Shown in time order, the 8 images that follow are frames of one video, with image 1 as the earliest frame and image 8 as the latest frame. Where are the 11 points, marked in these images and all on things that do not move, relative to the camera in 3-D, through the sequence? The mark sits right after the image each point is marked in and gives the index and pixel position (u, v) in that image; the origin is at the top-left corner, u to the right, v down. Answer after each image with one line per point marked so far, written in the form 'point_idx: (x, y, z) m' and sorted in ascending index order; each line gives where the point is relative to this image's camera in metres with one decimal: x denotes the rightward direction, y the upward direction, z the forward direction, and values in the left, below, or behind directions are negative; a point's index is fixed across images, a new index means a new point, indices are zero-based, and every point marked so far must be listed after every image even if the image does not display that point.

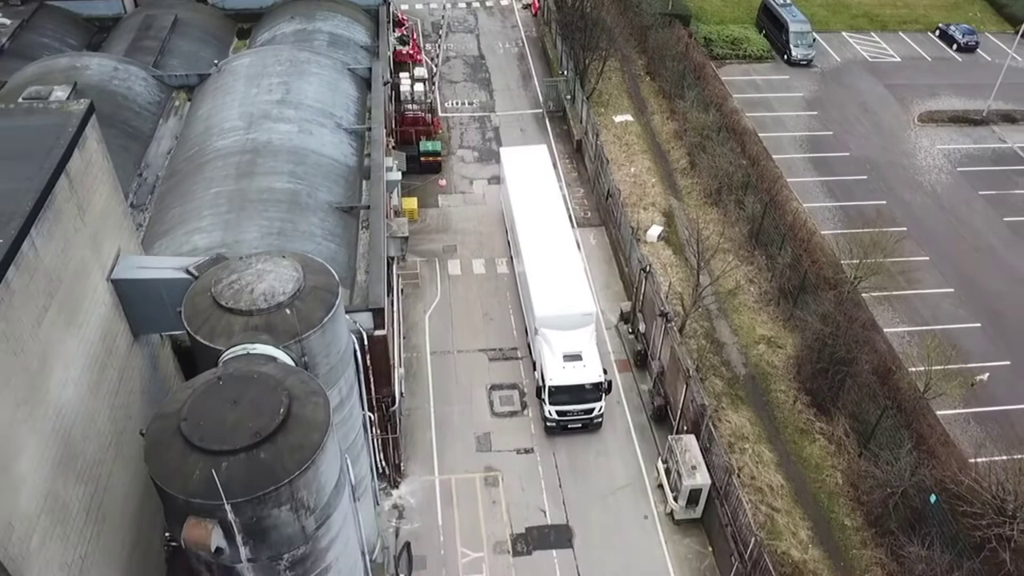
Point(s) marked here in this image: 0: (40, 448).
0: (-8.3, -2.8, +14.3) m
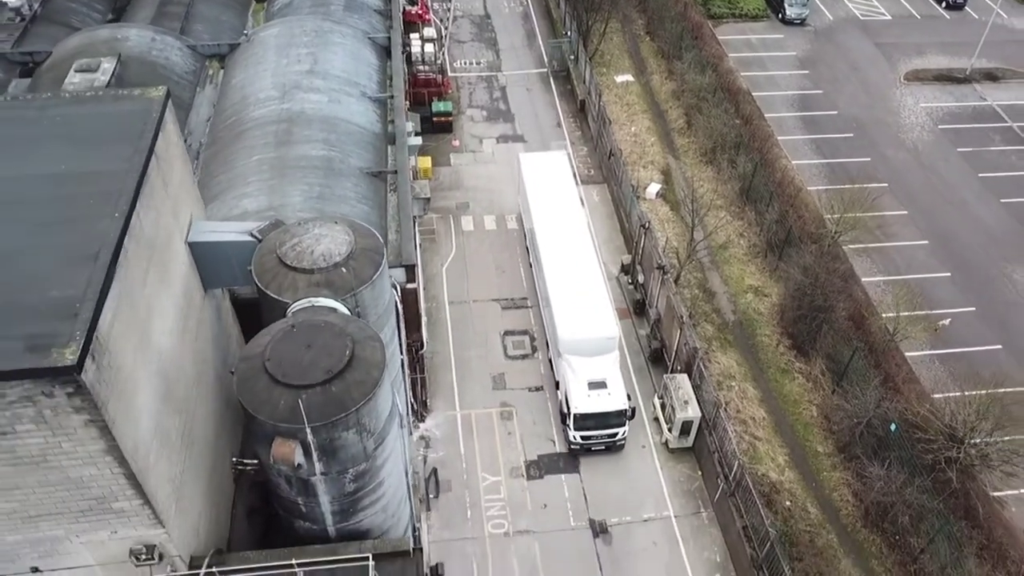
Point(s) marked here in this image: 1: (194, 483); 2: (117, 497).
0: (-7.8, -2.0, +17.5) m
1: (-7.8, -4.8, +19.7) m
2: (-8.1, -4.3, +16.5) m
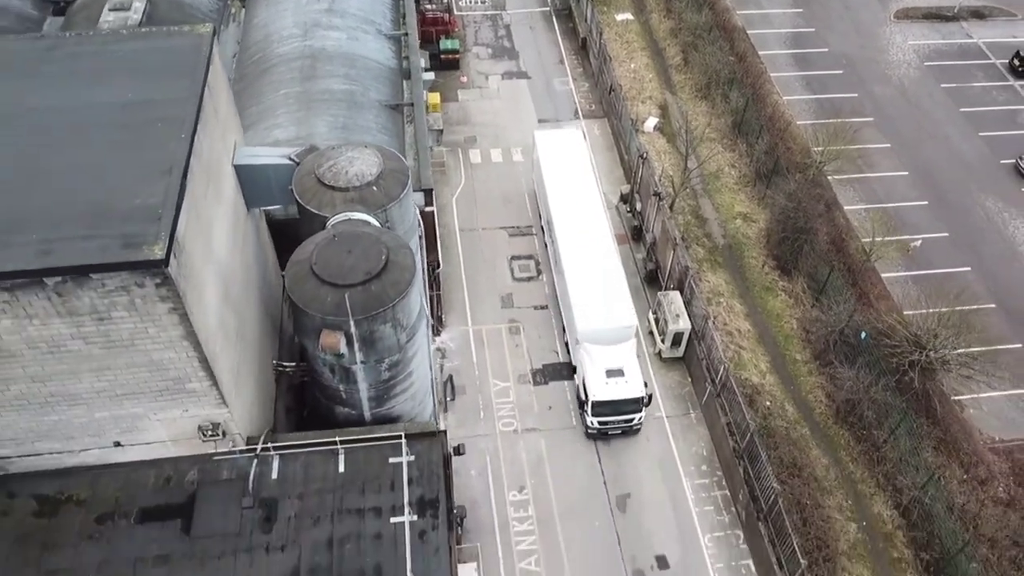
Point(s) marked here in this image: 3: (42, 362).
0: (-7.5, +0.1, +20.3) m
1: (-7.4, -2.4, +22.7) m
2: (-7.7, -2.2, +19.5) m
3: (-10.6, -1.7, +18.2) m
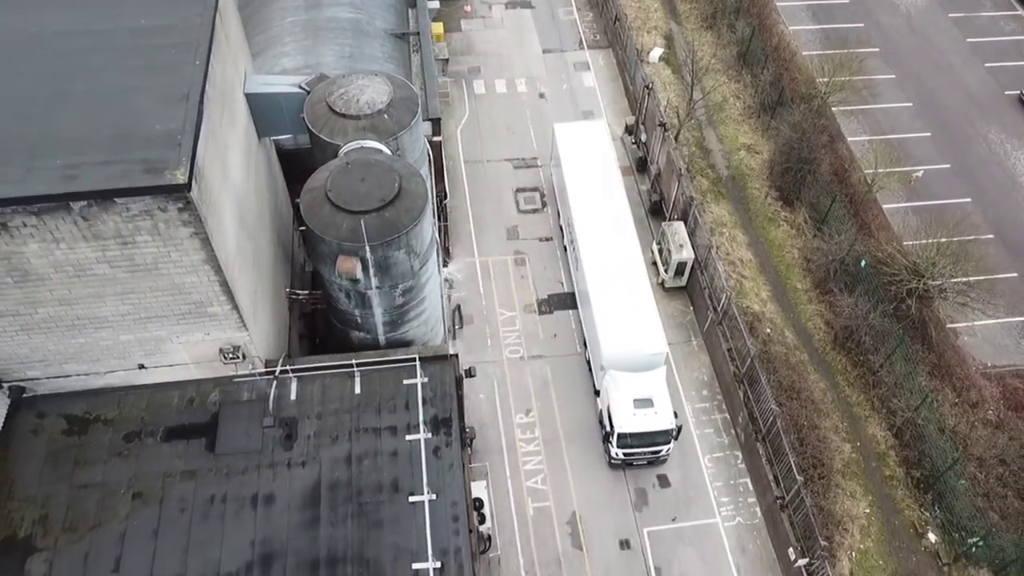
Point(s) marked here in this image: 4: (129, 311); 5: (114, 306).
0: (-7.2, +2.0, +20.7) m
1: (-7.1, -0.4, +23.3) m
2: (-7.5, -0.4, +20.1) m
3: (-10.3, +0.1, +18.7) m
4: (-9.4, -0.5, +19.9) m
5: (-9.6, -0.4, +19.6) m
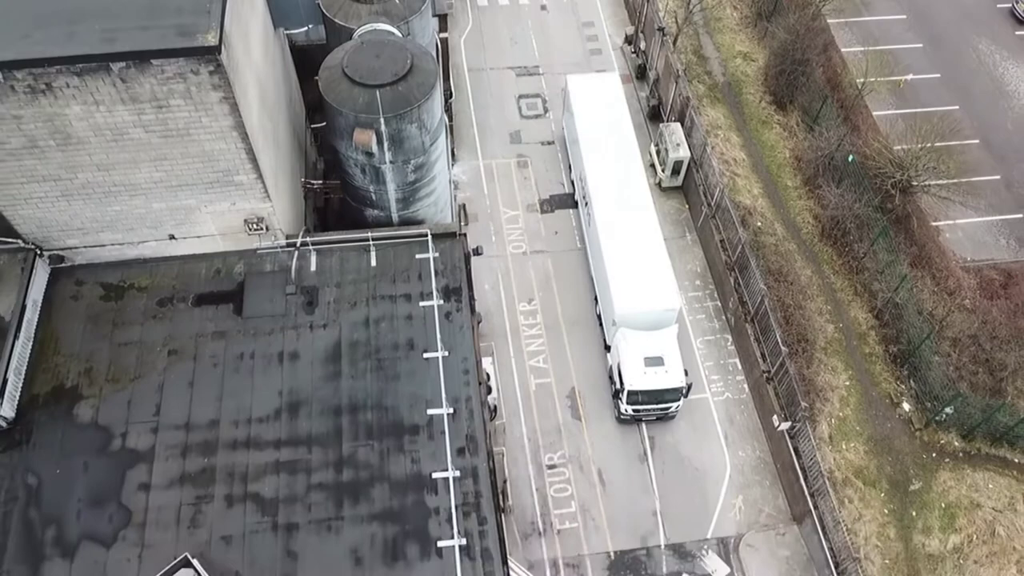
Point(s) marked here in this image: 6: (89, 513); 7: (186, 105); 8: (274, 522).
0: (-7.0, +5.5, +22.0) m
1: (-7.0, +3.3, +24.7) m
2: (-7.3, +3.1, +21.6) m
3: (-10.1, +3.4, +20.2) m
4: (-9.3, +2.9, +21.4) m
5: (-9.5, +3.0, +21.1) m
6: (-10.4, -5.5, +19.9) m
7: (-7.9, +4.4, +19.4) m
8: (-5.9, -5.8, +19.9) m
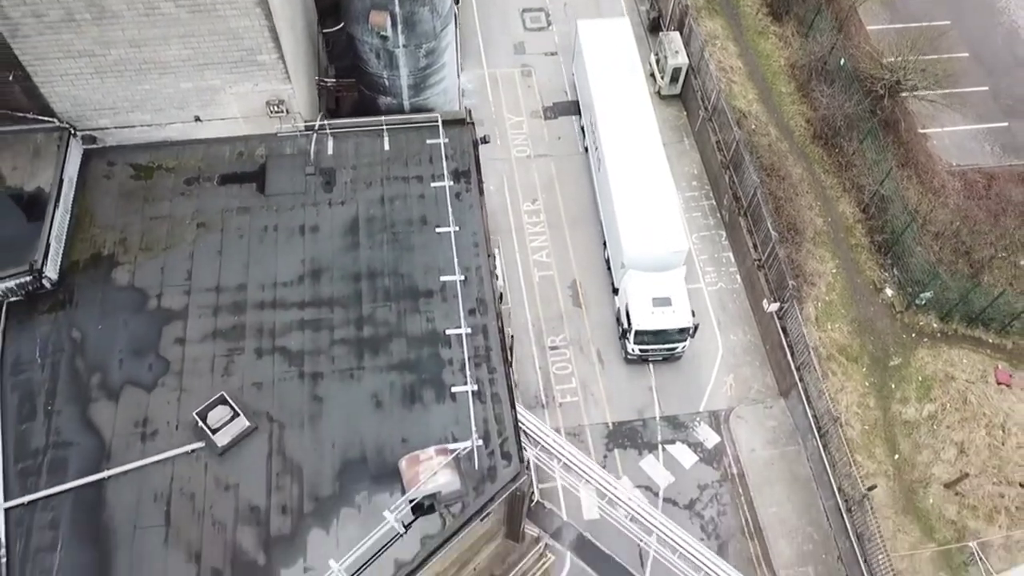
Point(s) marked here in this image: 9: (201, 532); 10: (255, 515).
0: (-6.8, +9.2, +23.2) m
1: (-6.8, +7.1, +26.0) m
2: (-7.1, +6.7, +22.9) m
3: (-9.9, +7.0, +21.5) m
4: (-9.1, +6.5, +22.7) m
5: (-9.3, +6.6, +22.4) m
6: (-10.2, -2.0, +21.6) m
7: (-7.6, +7.9, +20.7) m
8: (-5.7, -2.2, +21.7) m
9: (-7.5, -5.9, +19.4) m
10: (-6.3, -5.5, +19.6) m
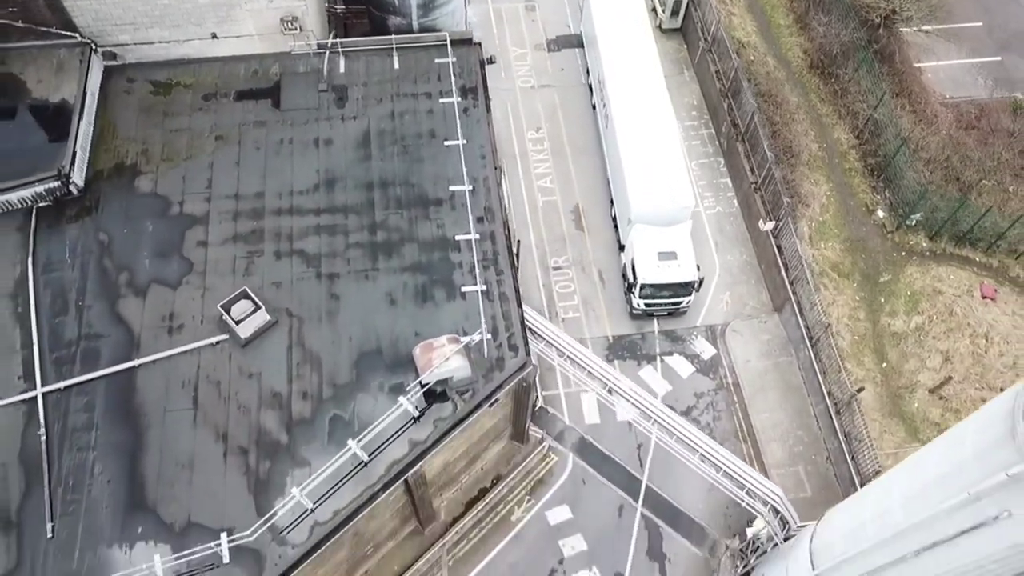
0: (-6.6, +11.9, +23.9) m
1: (-6.6, +9.9, +26.8) m
2: (-6.9, +9.4, +23.7) m
3: (-9.7, +9.7, +22.3) m
4: (-8.9, +9.2, +23.5) m
5: (-9.1, +9.3, +23.2) m
6: (-10.0, +0.7, +22.7) m
7: (-7.4, +10.6, +21.4) m
8: (-5.5, +0.5, +22.8) m
9: (-7.3, -3.3, +20.6) m
10: (-6.1, -2.9, +20.8) m
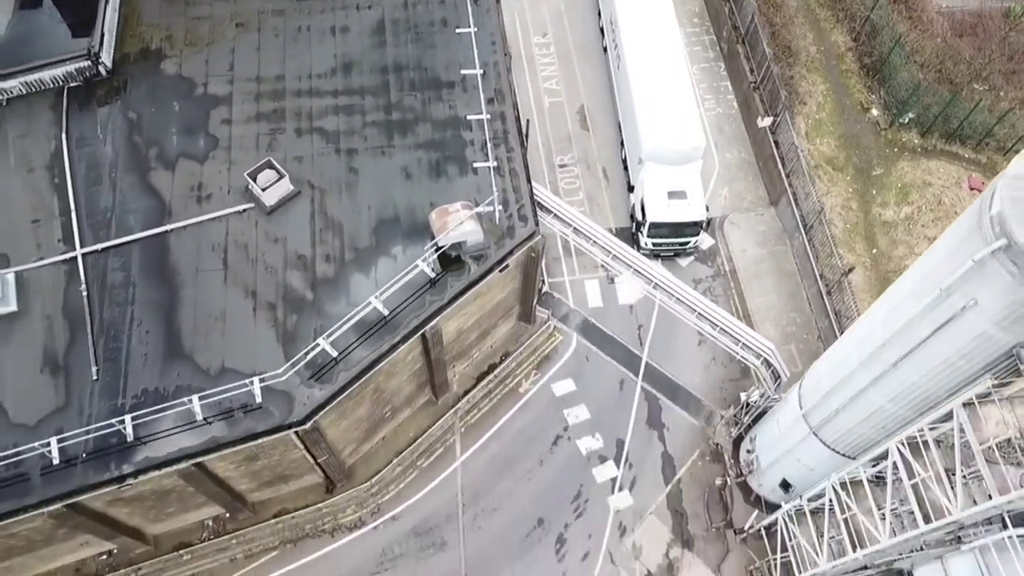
0: (-6.3, +15.6, +24.6) m
1: (-6.3, +13.8, +27.6) m
2: (-6.6, +13.2, +24.4) m
3: (-9.4, +13.3, +23.0) m
4: (-8.6, +13.0, +24.3) m
5: (-8.8, +13.0, +23.9) m
6: (-9.7, +4.4, +23.9) m
7: (-7.2, +14.2, +22.1) m
8: (-5.2, +4.2, +24.0) m
9: (-7.0, +0.3, +22.0) m
10: (-5.8, +0.7, +22.2) m
